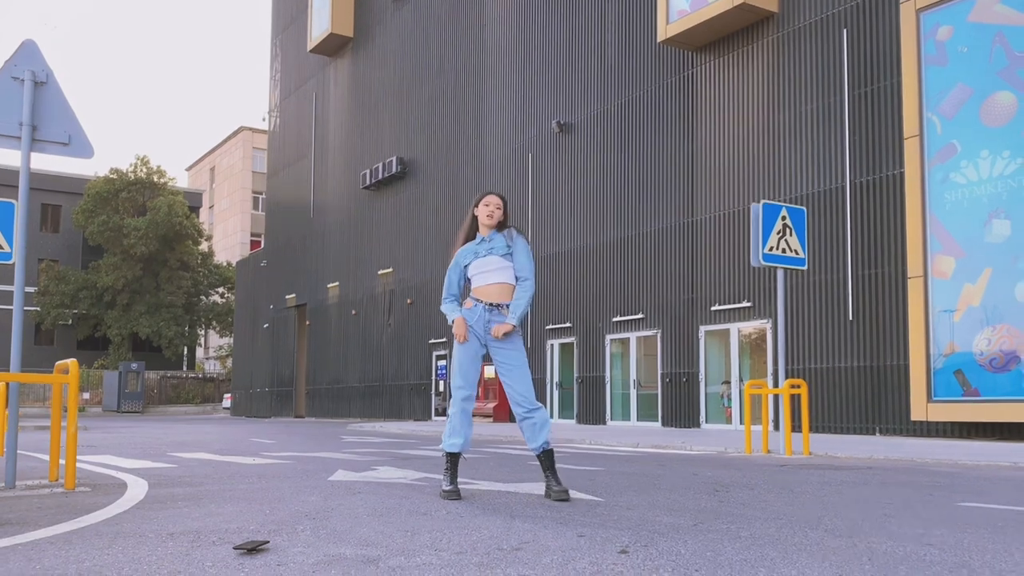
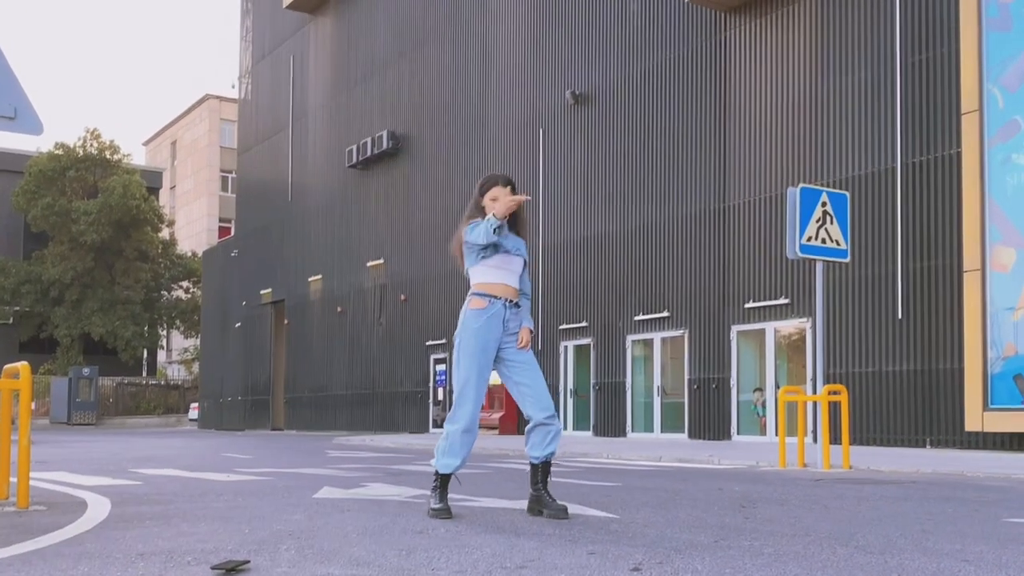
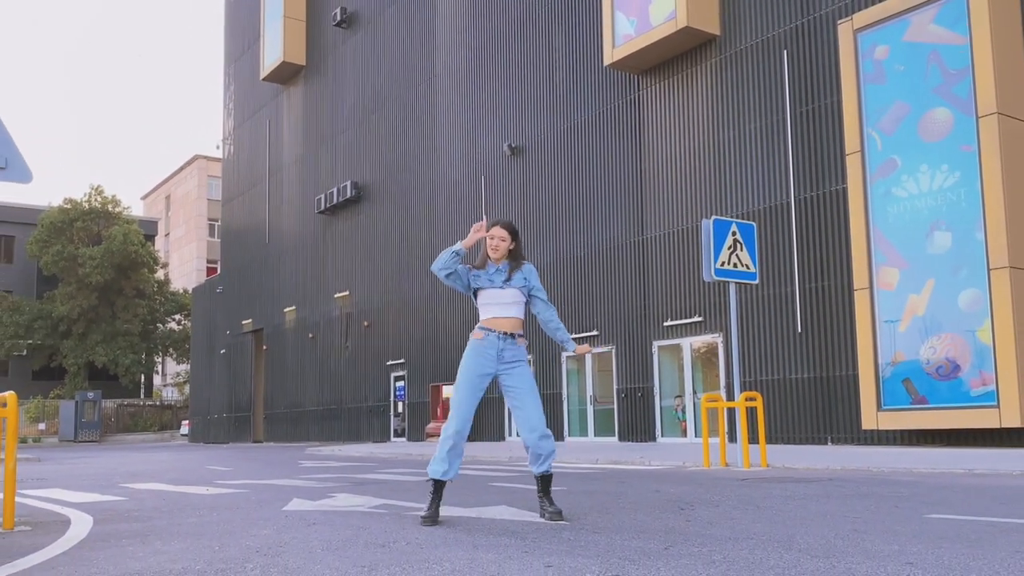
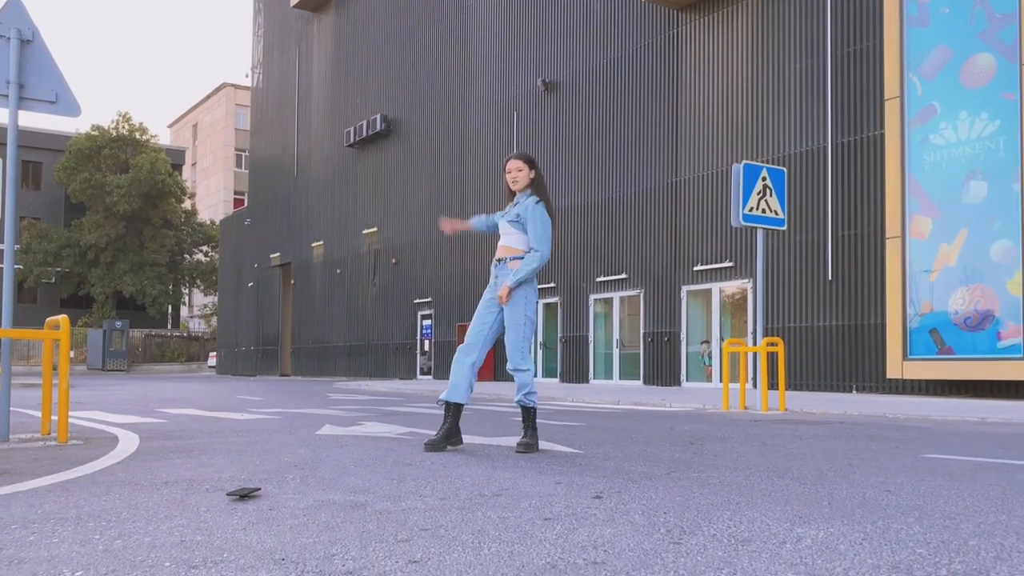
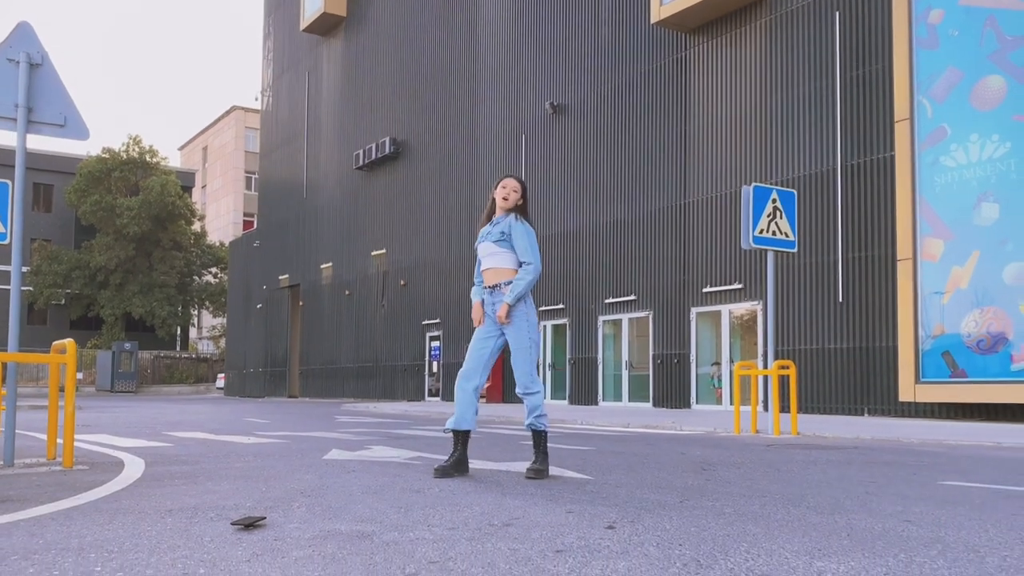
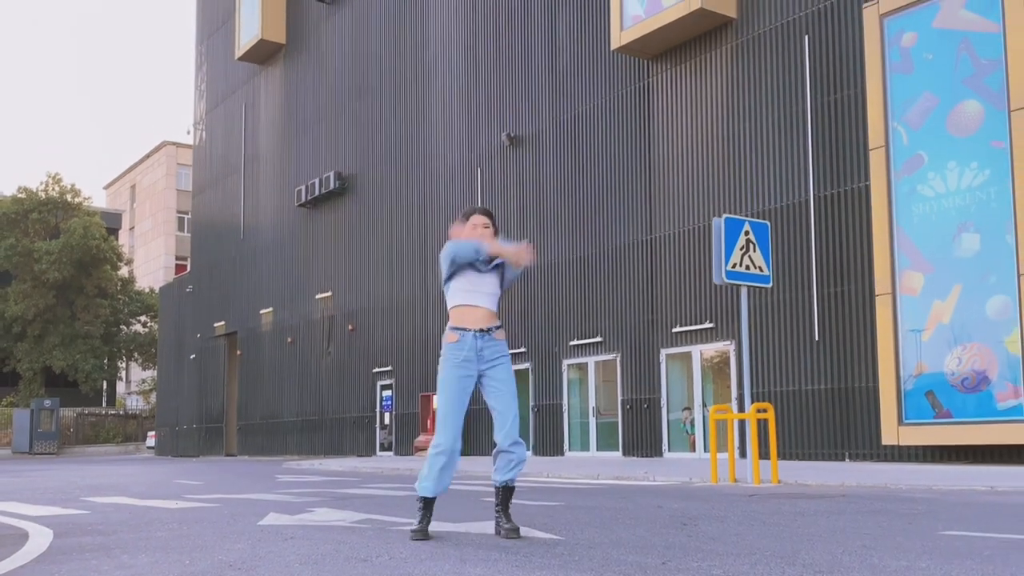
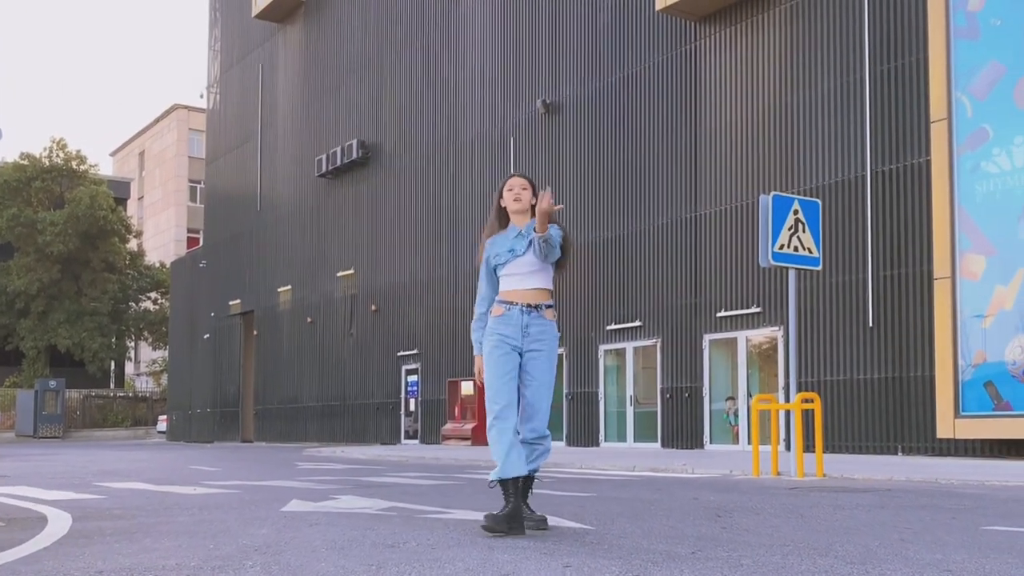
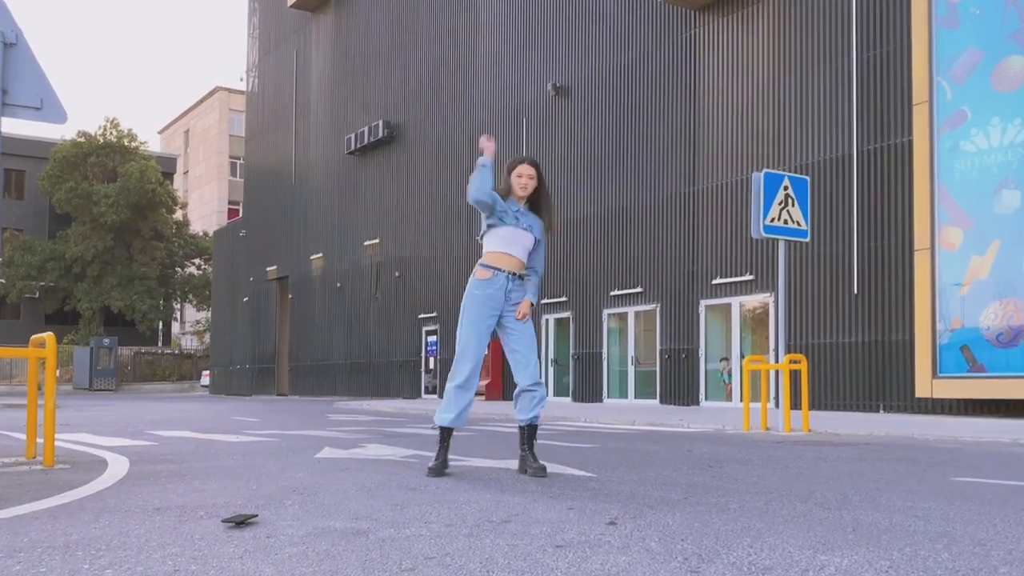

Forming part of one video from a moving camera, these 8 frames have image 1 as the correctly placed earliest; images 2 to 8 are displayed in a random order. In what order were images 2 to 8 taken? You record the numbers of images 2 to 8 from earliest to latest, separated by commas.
5, 4, 8, 2, 7, 6, 3
